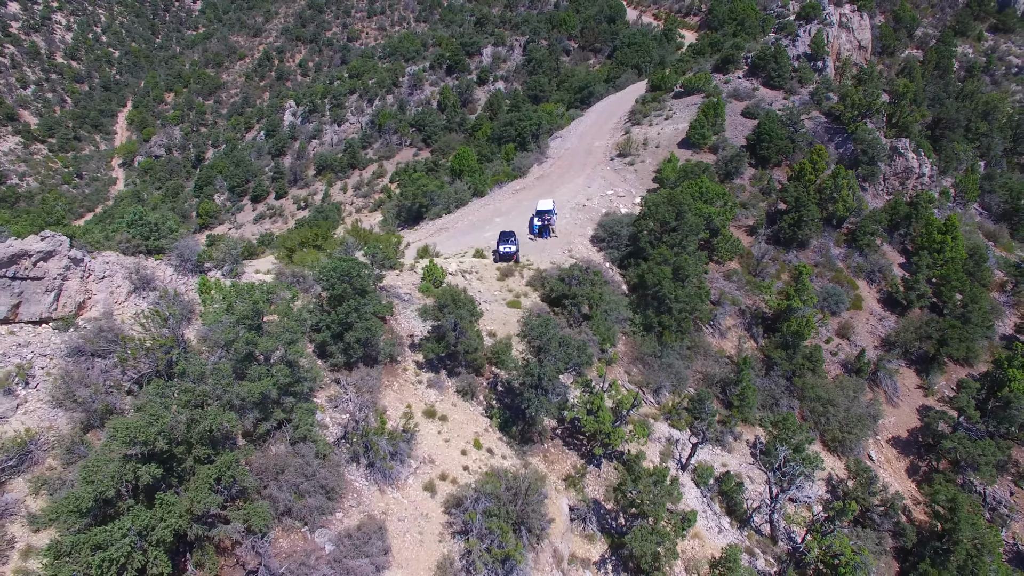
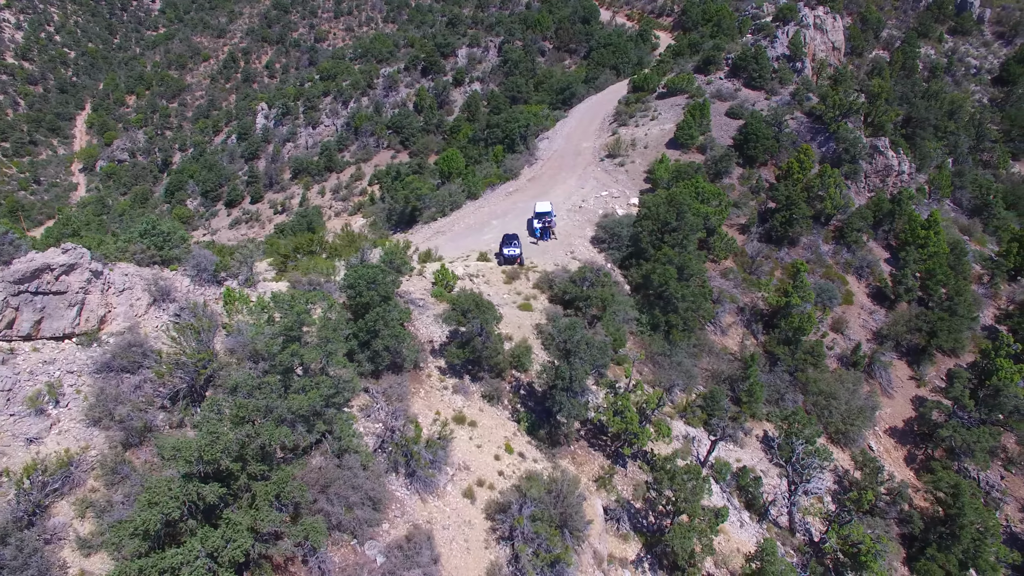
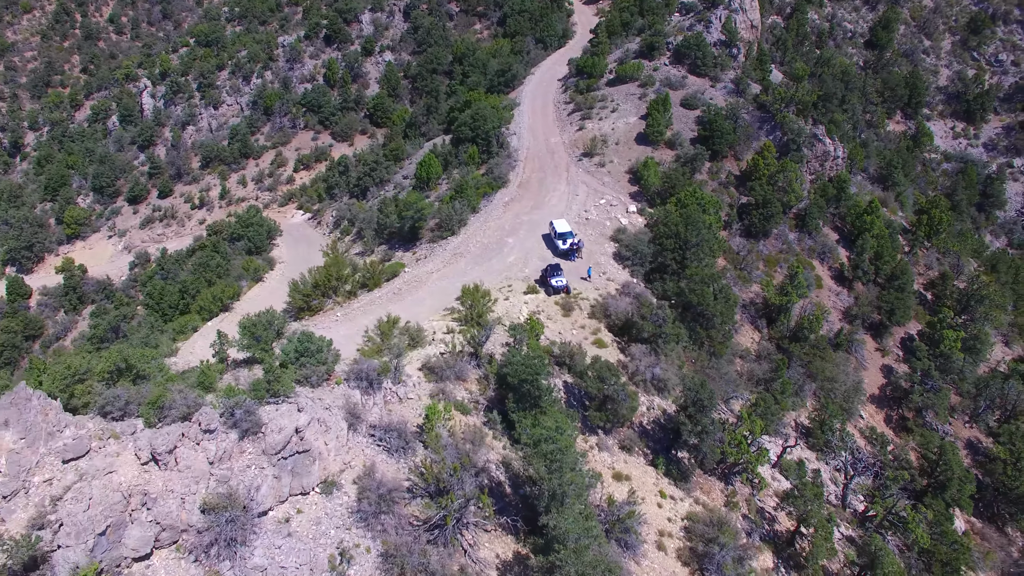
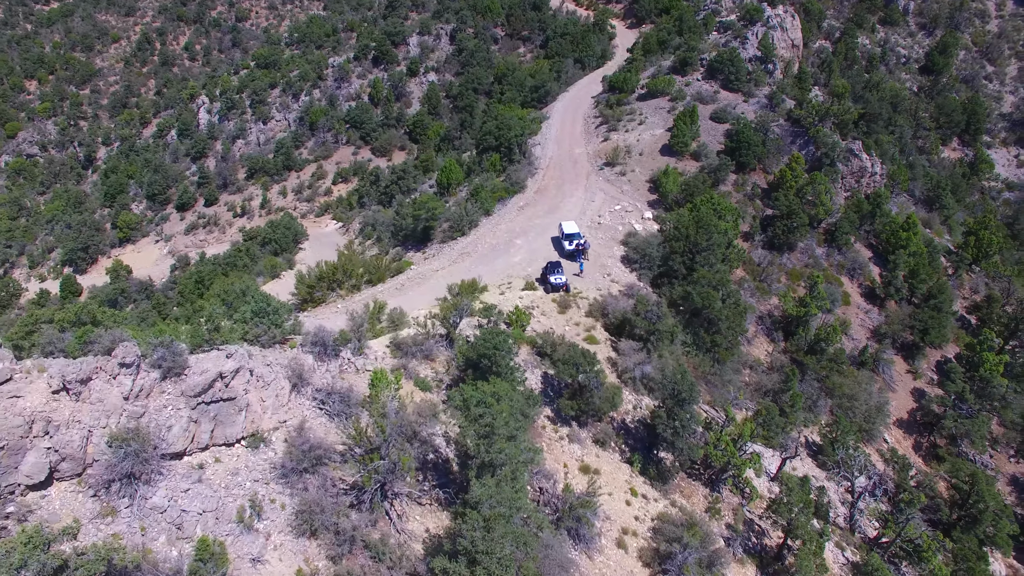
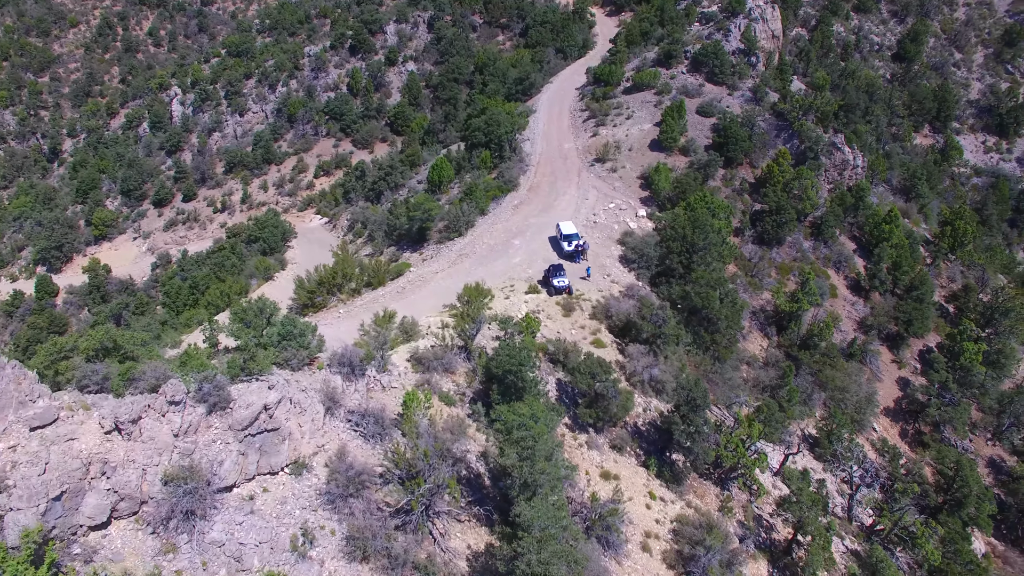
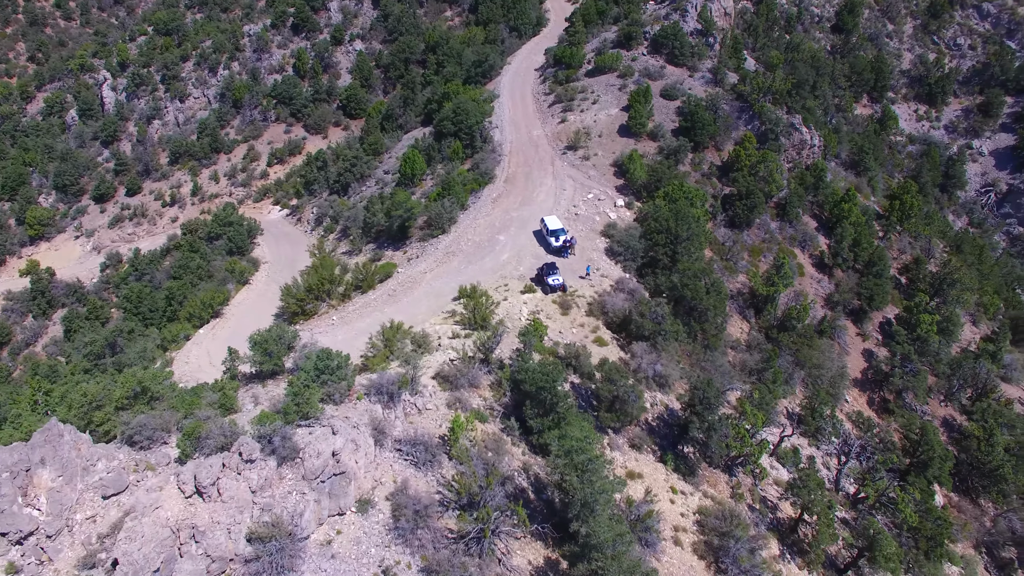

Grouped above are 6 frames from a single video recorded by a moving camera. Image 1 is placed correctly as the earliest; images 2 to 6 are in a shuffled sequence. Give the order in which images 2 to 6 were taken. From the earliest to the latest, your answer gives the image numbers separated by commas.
2, 4, 5, 3, 6
